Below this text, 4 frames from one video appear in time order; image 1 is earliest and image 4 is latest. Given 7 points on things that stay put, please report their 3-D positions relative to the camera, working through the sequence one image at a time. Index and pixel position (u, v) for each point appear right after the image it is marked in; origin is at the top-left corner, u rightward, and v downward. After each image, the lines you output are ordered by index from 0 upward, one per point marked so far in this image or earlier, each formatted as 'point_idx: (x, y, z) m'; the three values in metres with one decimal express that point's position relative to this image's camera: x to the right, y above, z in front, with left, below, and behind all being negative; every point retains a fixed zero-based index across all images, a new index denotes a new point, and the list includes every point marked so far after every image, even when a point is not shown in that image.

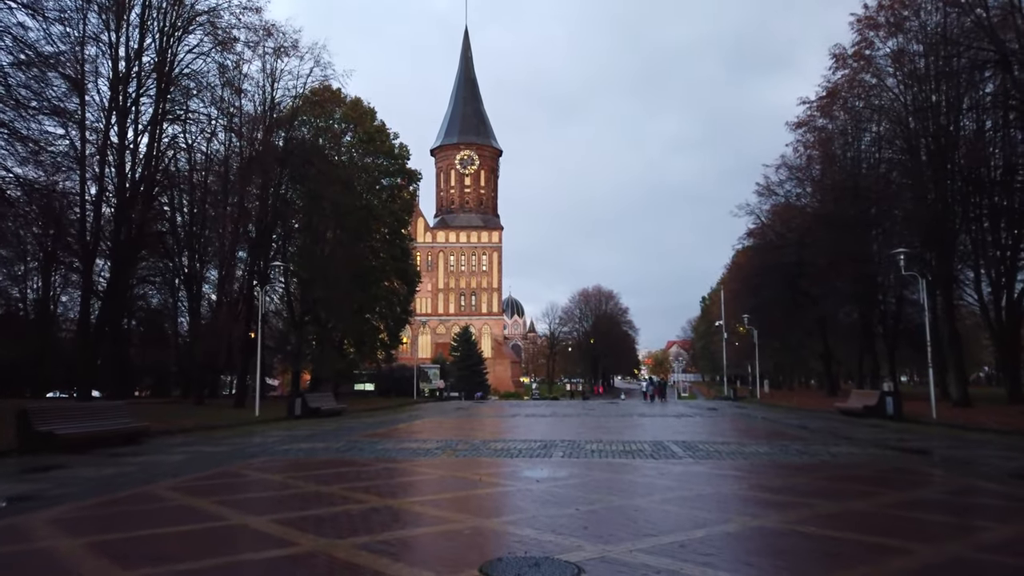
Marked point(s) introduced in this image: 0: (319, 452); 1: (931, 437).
0: (-3.0, -2.5, +11.3) m
1: (+10.2, -3.6, +17.9) m
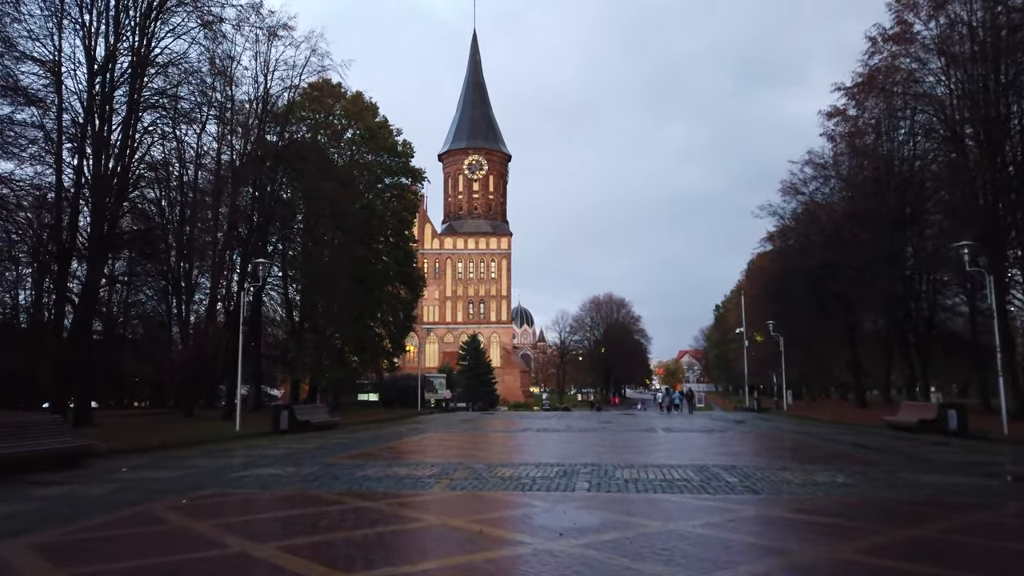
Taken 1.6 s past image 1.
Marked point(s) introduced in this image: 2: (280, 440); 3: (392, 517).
0: (-2.8, -2.4, +9.2) m
1: (+10.4, -3.5, +15.5) m
2: (-5.7, -3.7, +18.1) m
3: (-1.1, -2.1, +6.8) m
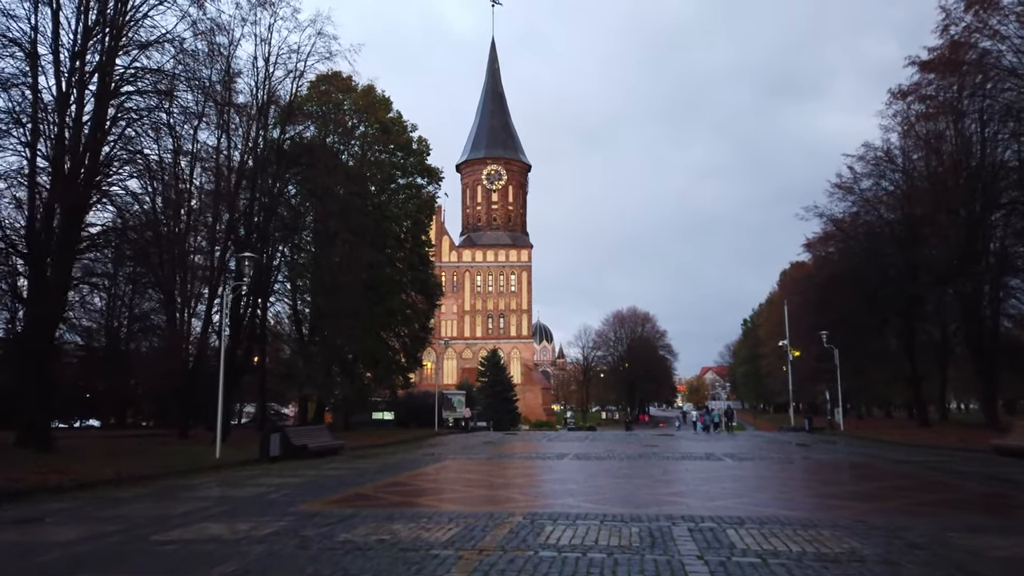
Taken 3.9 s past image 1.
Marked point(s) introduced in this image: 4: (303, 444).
0: (-2.3, -2.2, +6.1) m
1: (+11.1, -3.4, +12.1) m
2: (-5.0, -3.7, +15.0) m
3: (-0.7, -1.8, +3.7) m
4: (-5.0, -3.7, +17.3) m
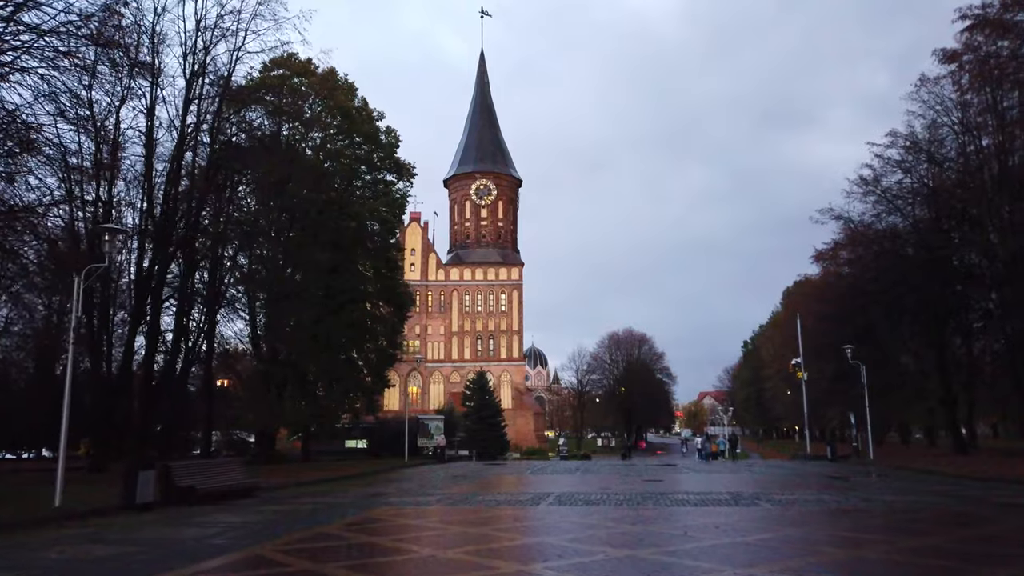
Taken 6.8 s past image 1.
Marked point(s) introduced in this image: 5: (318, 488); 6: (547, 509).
0: (-2.9, -1.6, +1.9) m
1: (+10.4, -3.0, +7.9) m
2: (-5.6, -3.4, +10.8) m
3: (-1.3, -1.1, -0.5) m
4: (-5.6, -3.5, +13.1) m
5: (-4.8, -4.9, +18.3) m
6: (+0.7, -3.9, +13.2) m
